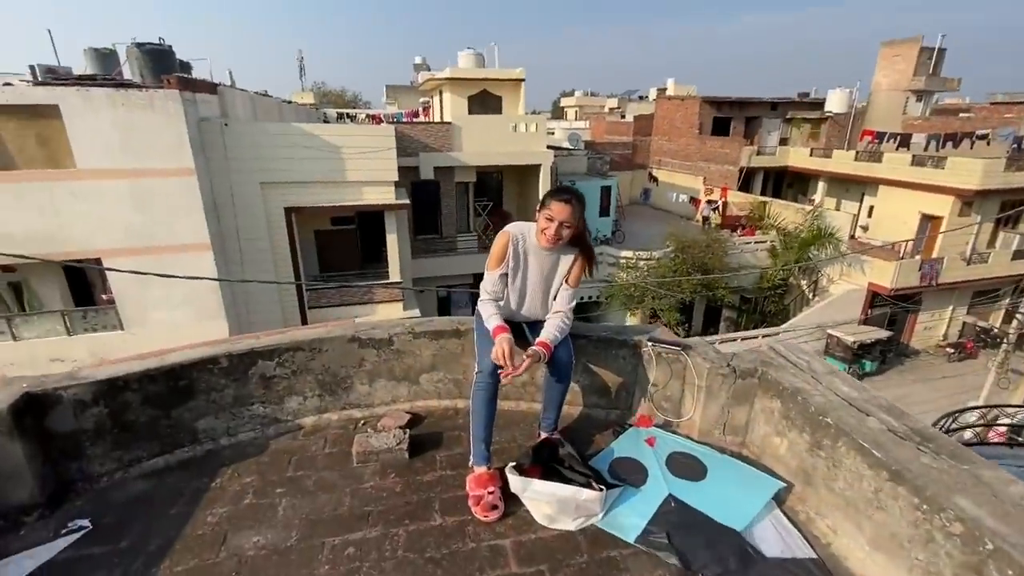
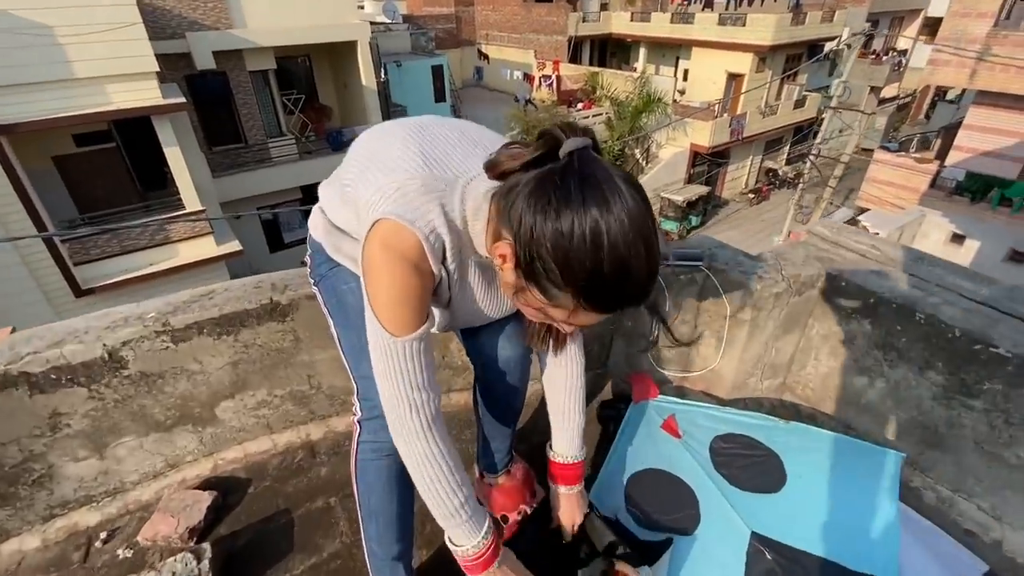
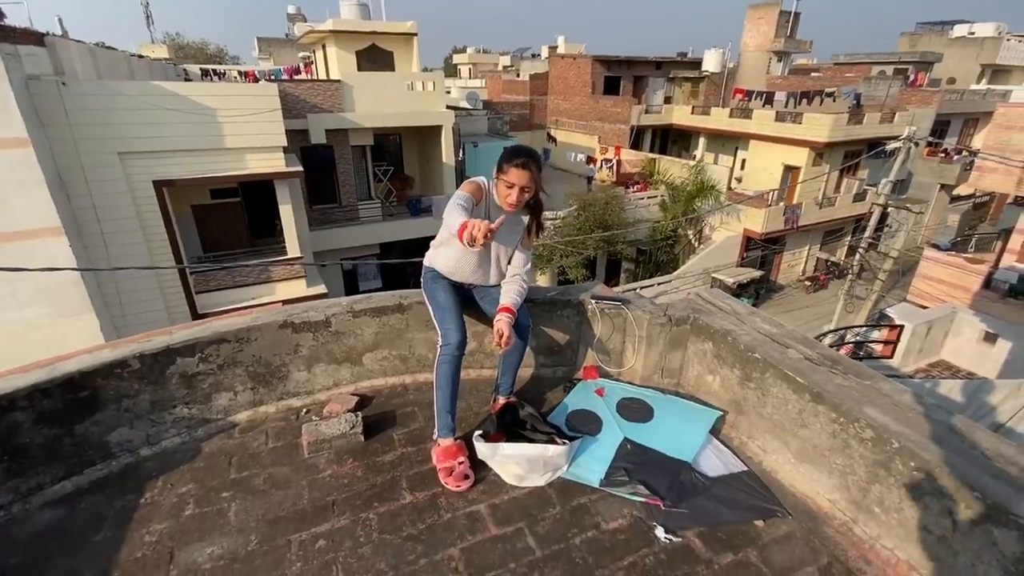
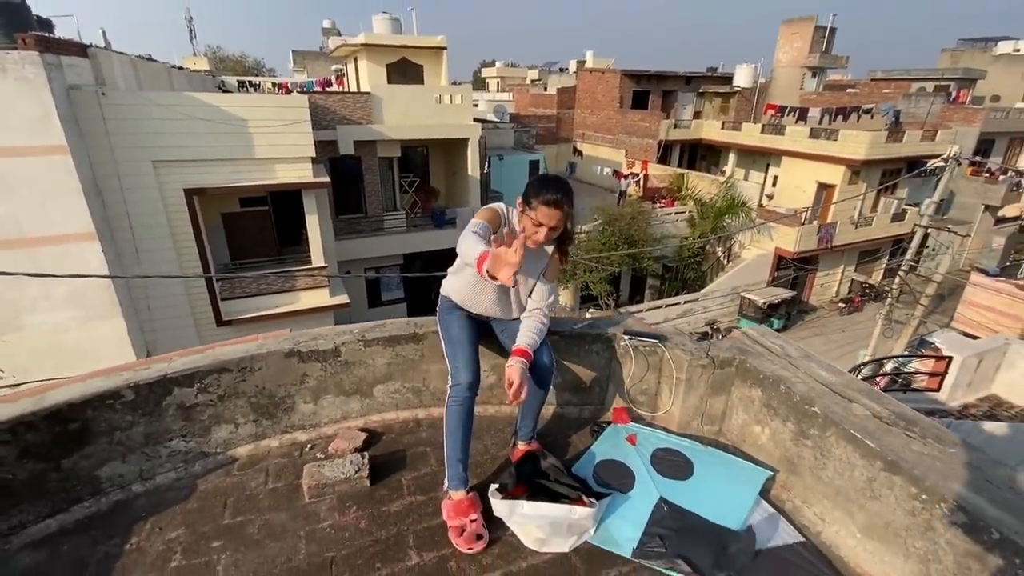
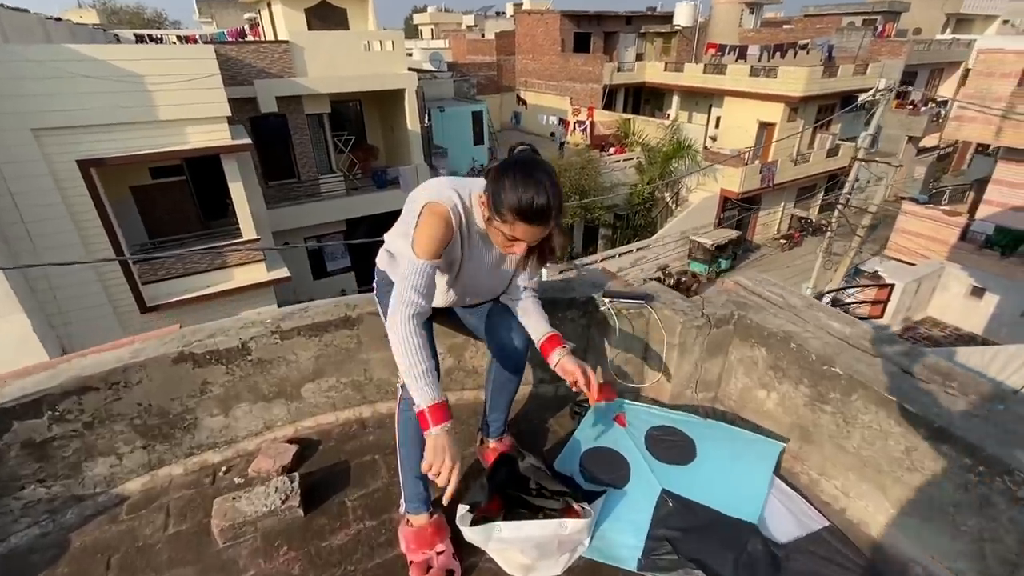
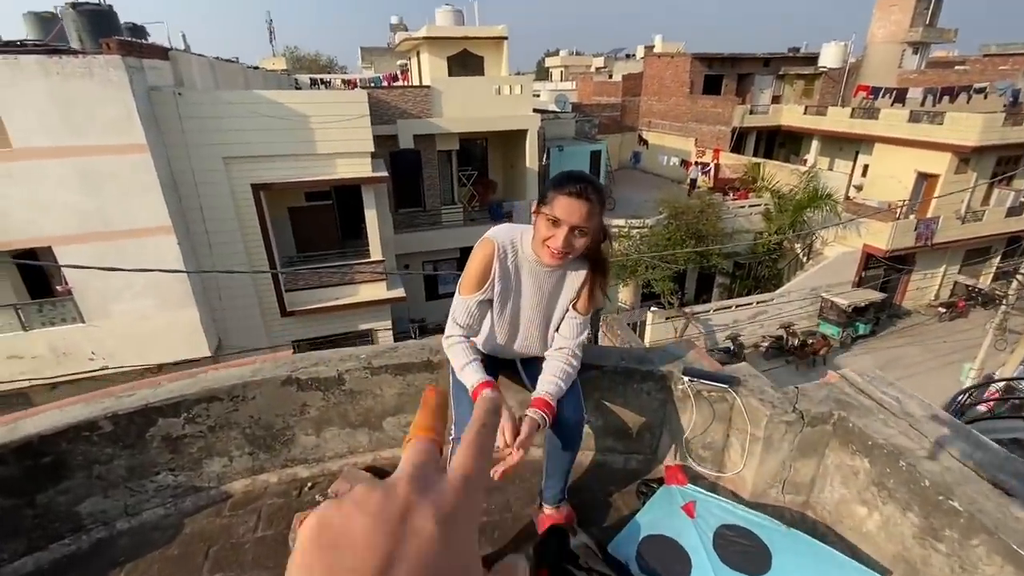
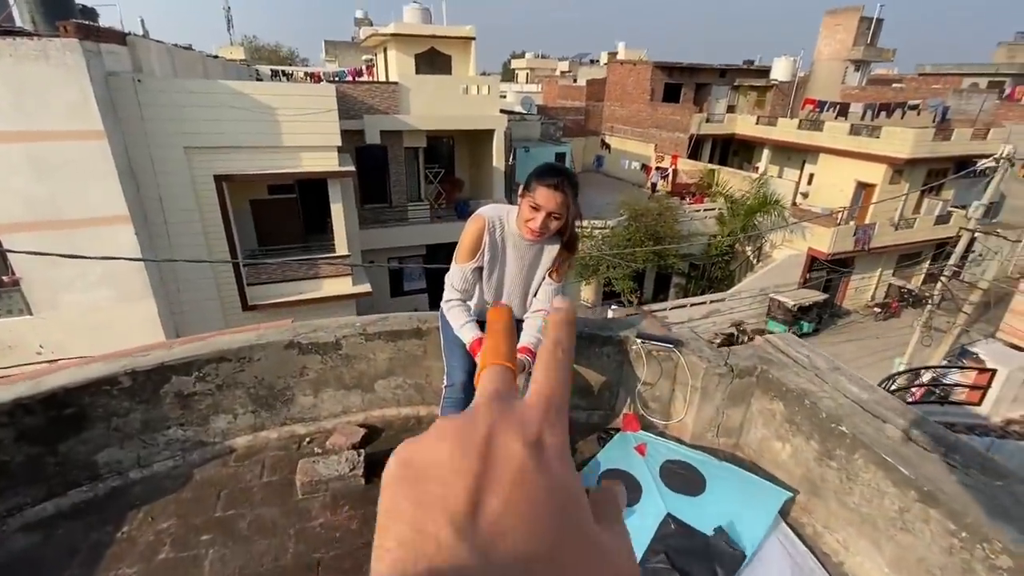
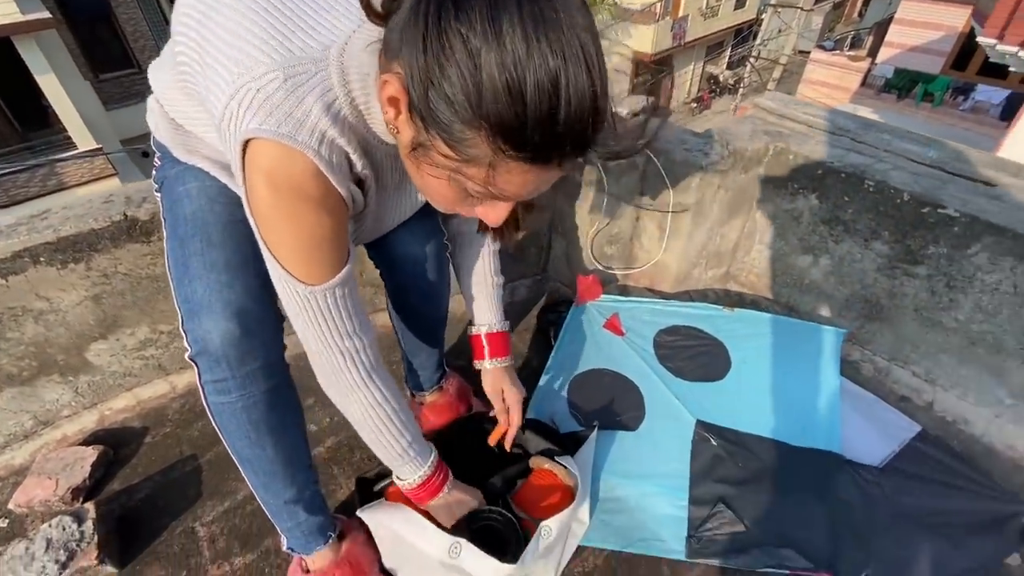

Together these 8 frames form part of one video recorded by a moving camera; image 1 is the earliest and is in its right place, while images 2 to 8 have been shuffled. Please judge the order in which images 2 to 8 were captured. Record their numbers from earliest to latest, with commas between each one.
7, 6, 4, 3, 5, 2, 8
